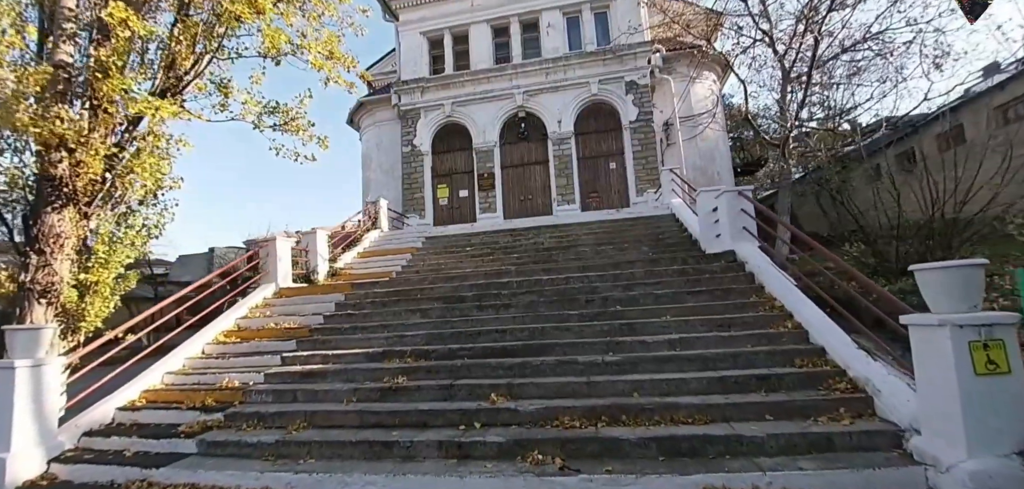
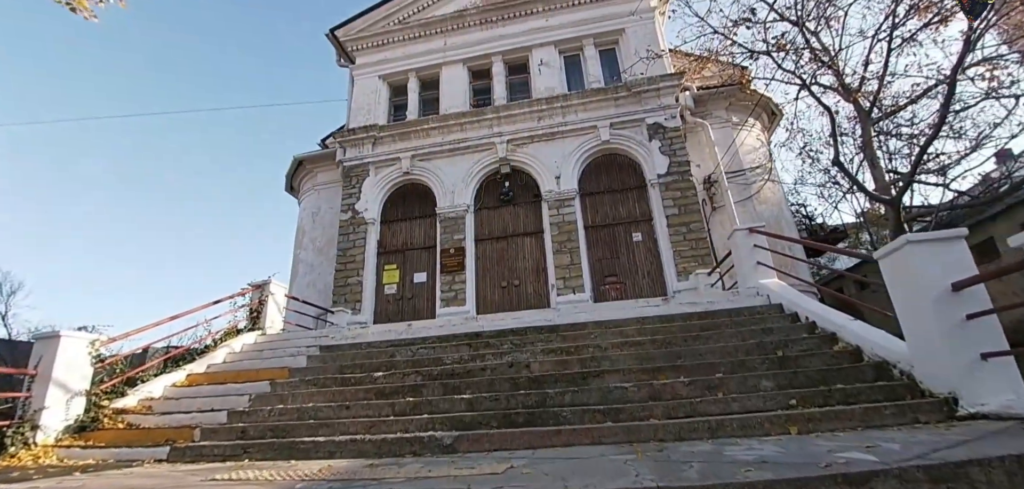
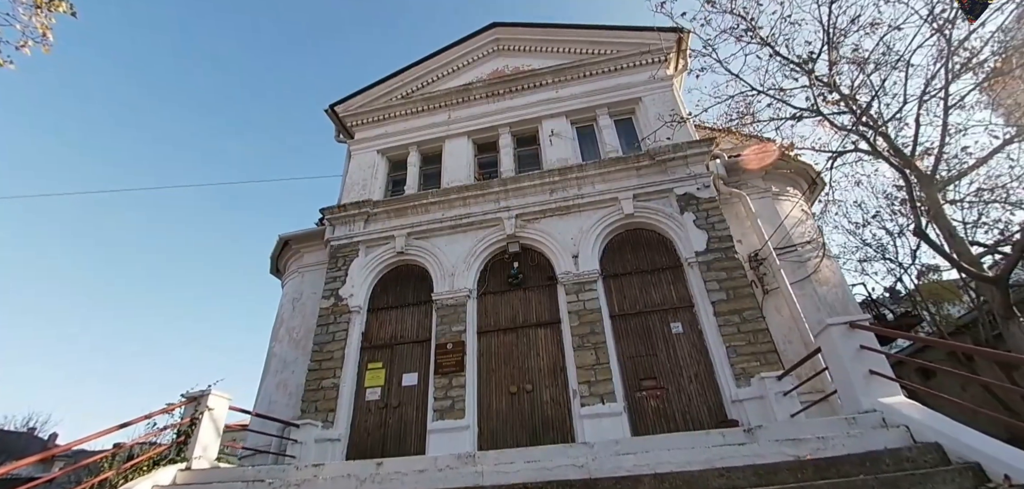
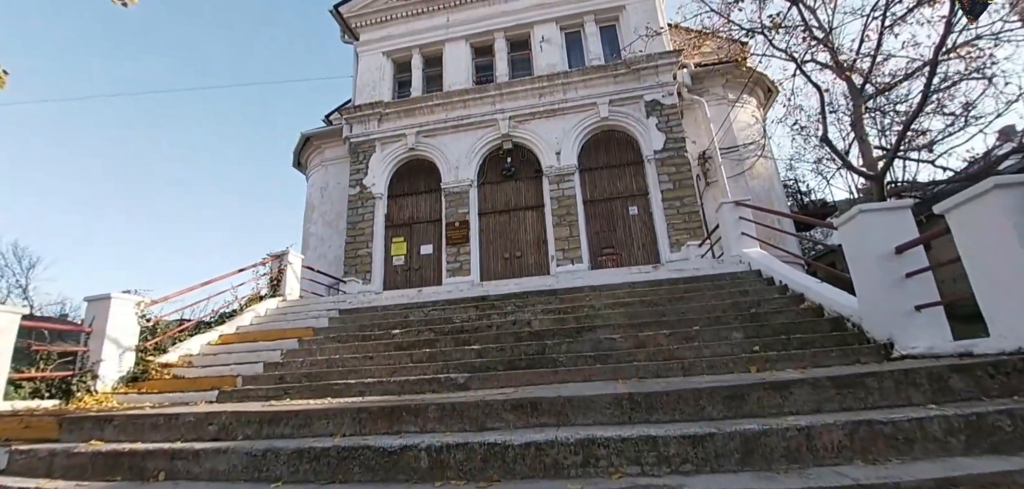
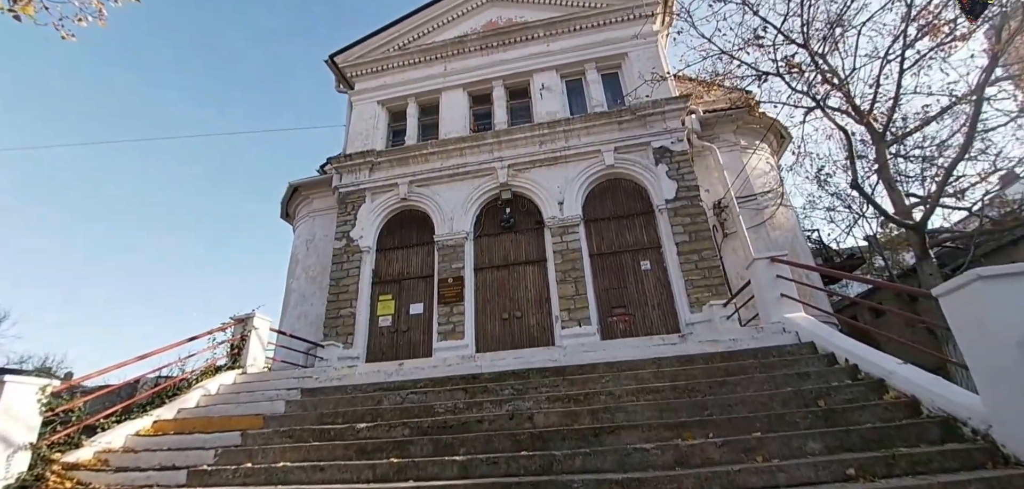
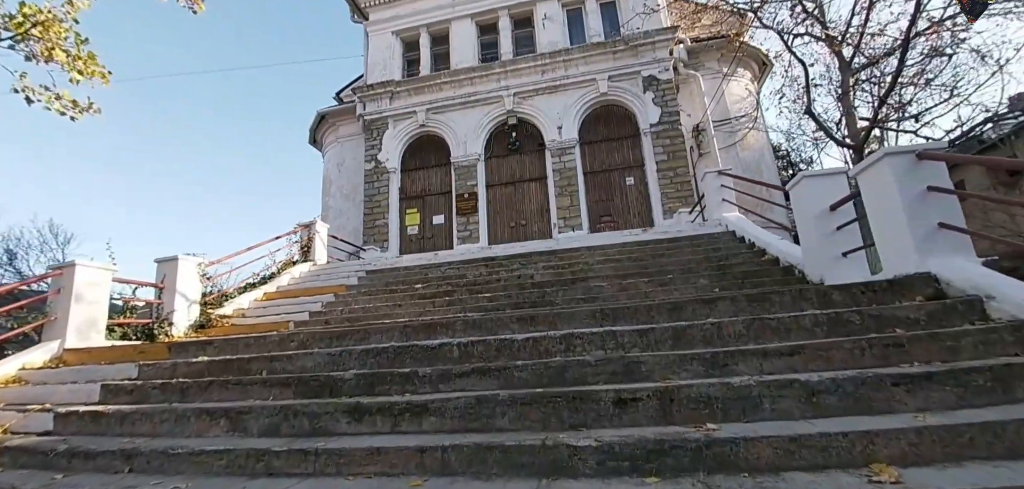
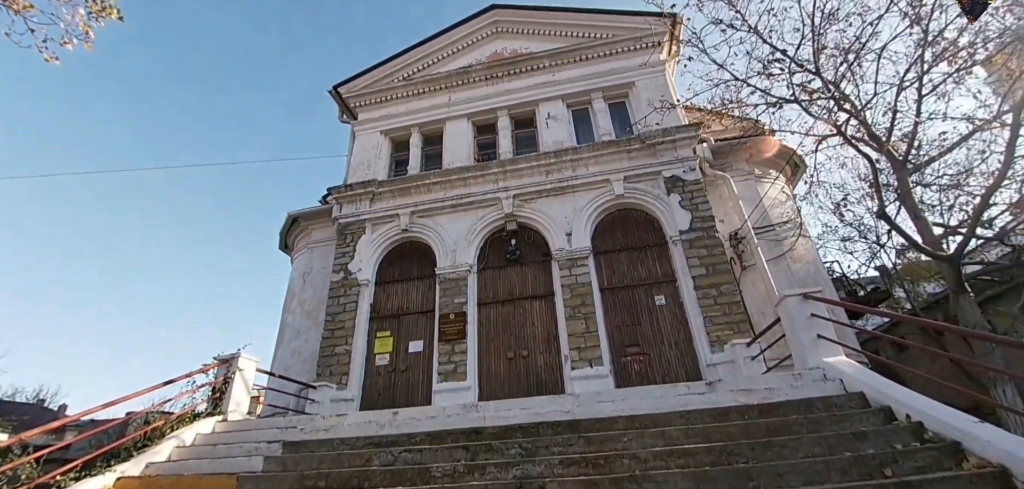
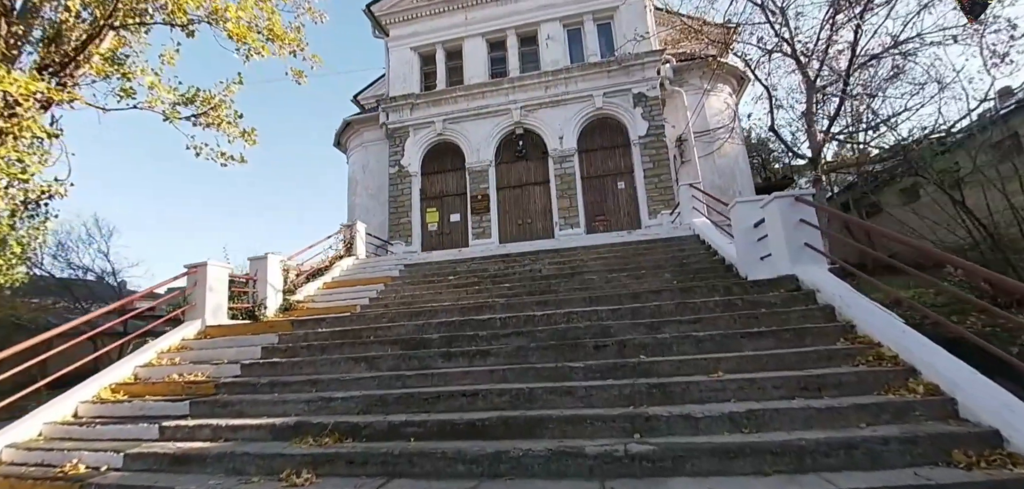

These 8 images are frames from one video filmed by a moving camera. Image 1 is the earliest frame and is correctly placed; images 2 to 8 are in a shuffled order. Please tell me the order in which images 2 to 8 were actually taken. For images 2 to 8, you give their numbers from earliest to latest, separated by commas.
8, 6, 4, 2, 5, 7, 3
